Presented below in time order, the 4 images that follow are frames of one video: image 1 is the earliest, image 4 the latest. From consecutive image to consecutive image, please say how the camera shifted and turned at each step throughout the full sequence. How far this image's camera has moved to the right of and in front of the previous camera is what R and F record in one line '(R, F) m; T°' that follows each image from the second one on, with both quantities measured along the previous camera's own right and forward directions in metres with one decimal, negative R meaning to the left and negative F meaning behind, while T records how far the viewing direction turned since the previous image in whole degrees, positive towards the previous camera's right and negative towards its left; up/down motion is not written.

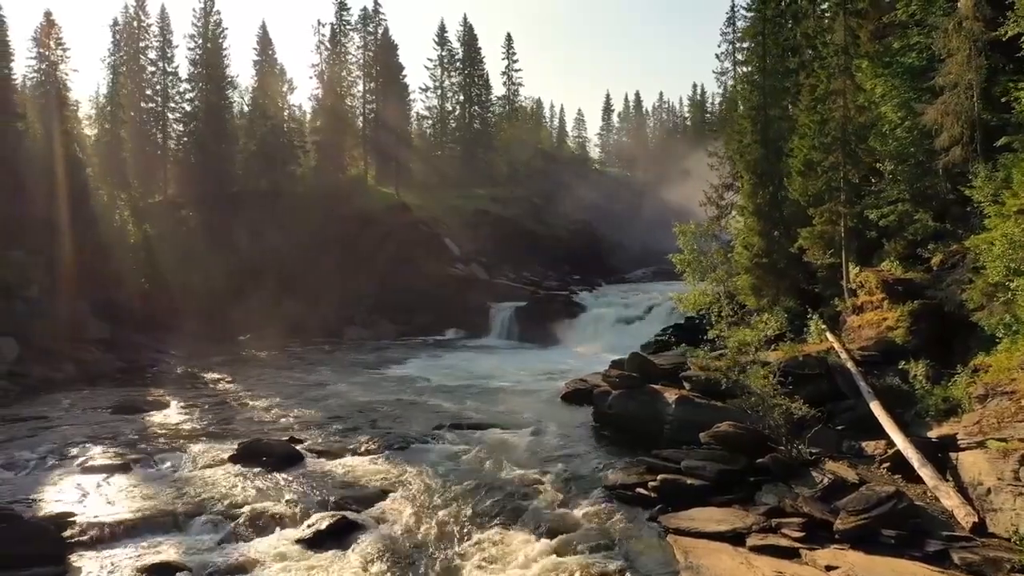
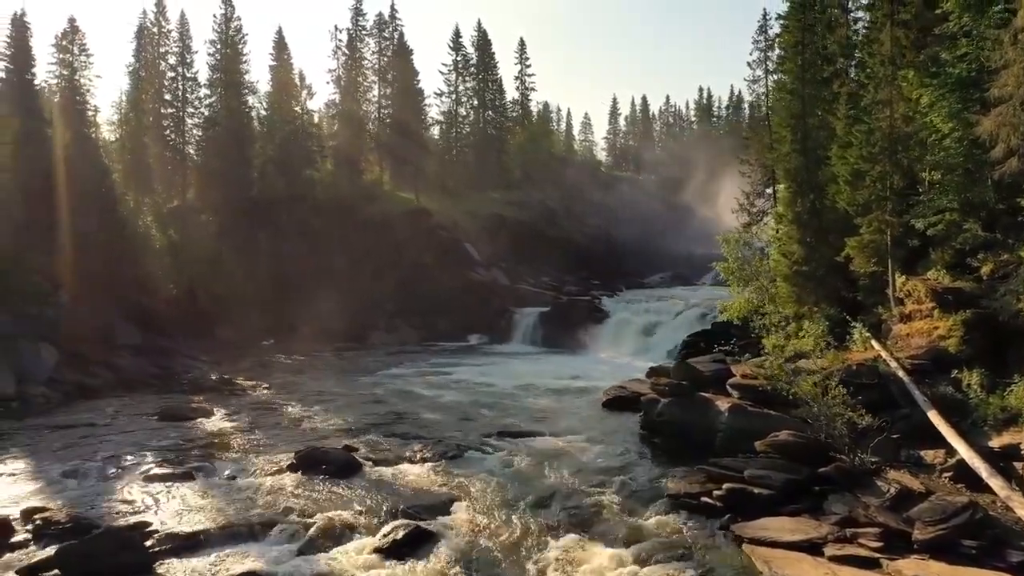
(-1.6, -0.1) m; 0°
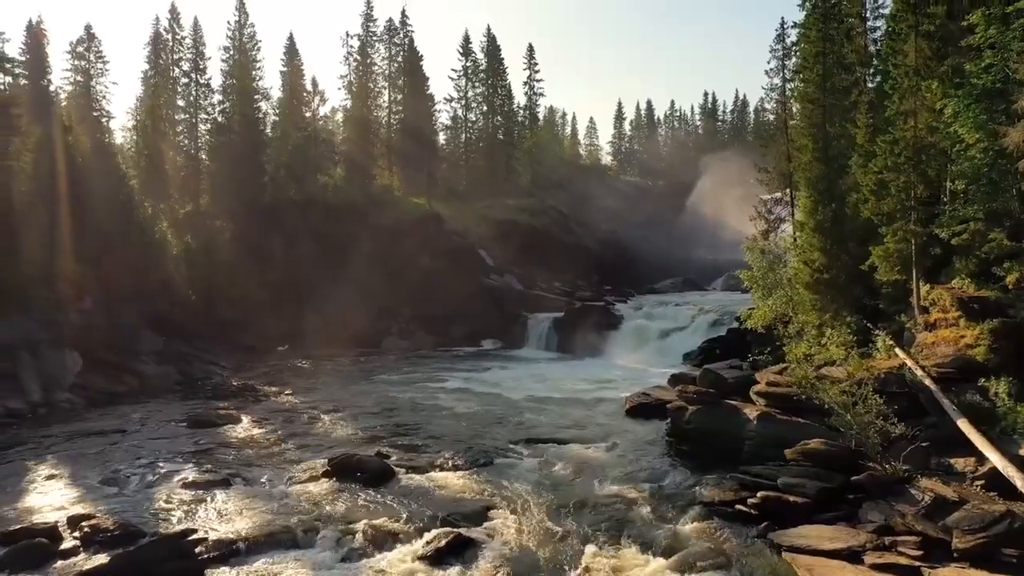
(-0.9, -0.2) m; 0°
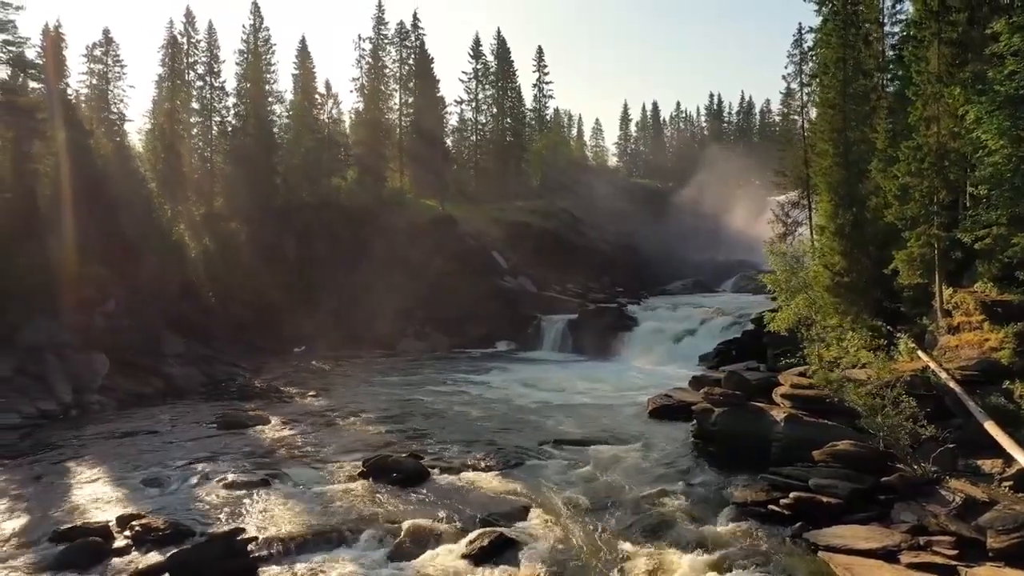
(-0.9, -0.3) m; 0°
